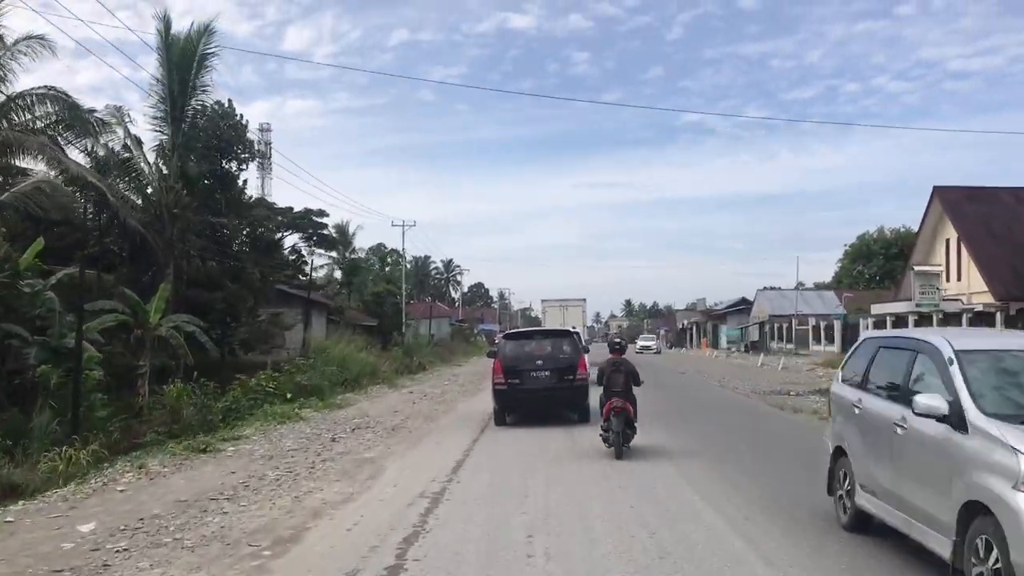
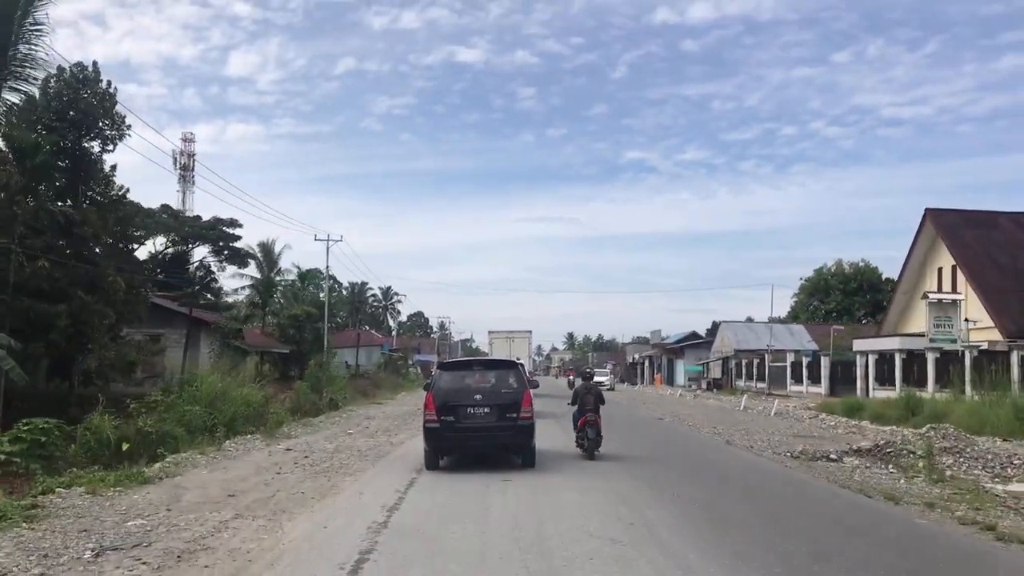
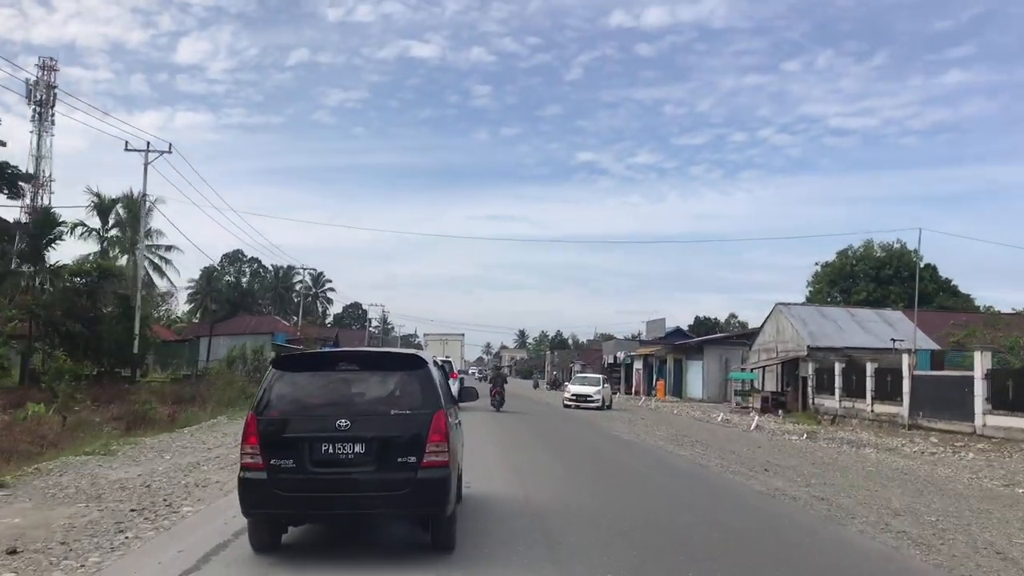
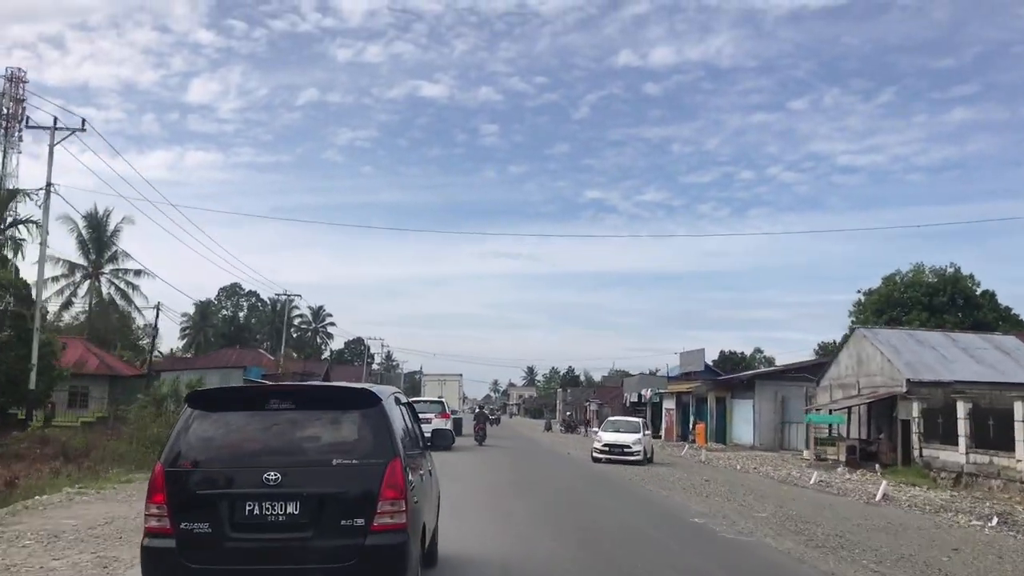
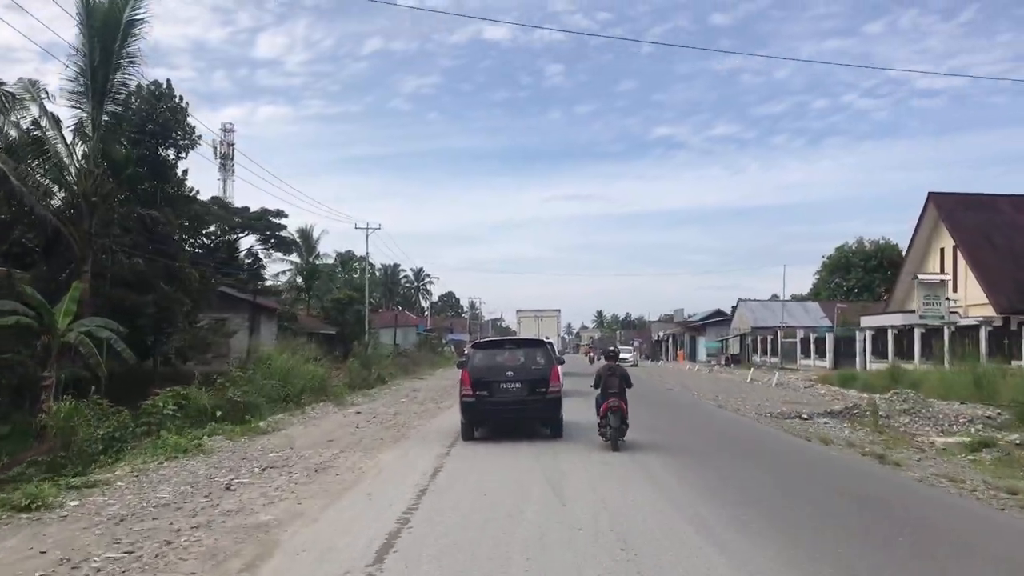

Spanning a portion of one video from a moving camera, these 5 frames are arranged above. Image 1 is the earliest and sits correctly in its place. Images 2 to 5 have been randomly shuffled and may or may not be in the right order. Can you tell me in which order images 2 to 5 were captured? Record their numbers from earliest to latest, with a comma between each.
5, 2, 3, 4
